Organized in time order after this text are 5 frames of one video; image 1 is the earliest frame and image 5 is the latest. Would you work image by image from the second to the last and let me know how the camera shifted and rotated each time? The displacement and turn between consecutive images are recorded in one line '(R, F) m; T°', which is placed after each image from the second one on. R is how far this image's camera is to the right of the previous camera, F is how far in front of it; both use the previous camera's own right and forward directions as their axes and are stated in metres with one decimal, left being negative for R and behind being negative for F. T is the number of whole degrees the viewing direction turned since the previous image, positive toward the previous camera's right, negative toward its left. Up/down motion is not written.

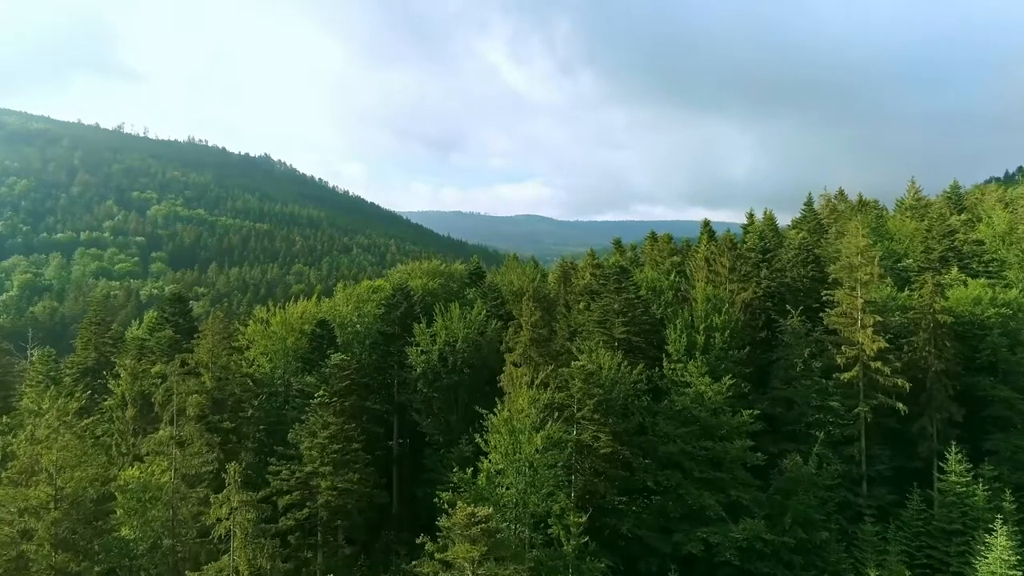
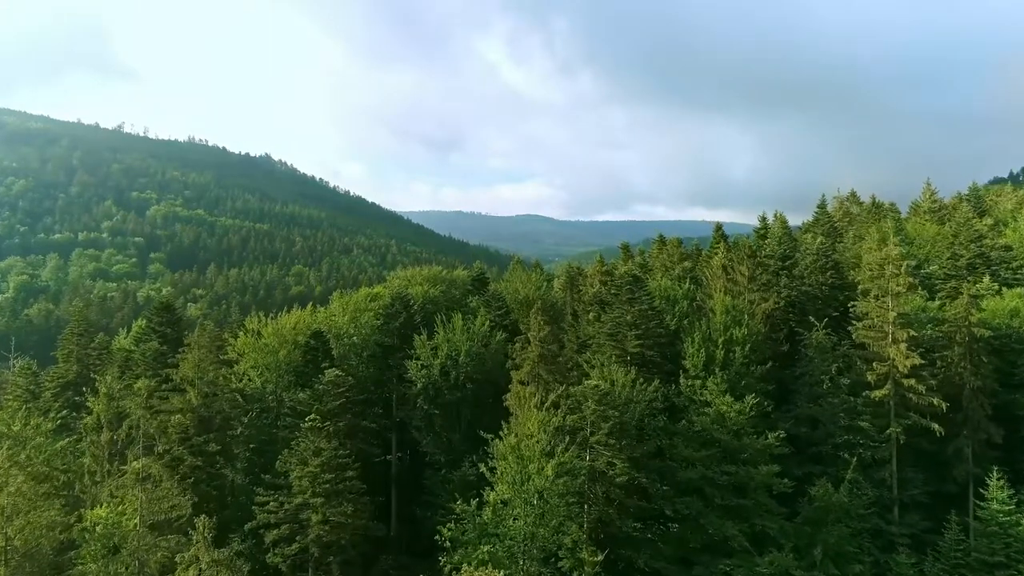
(-0.4, +2.7) m; 0°
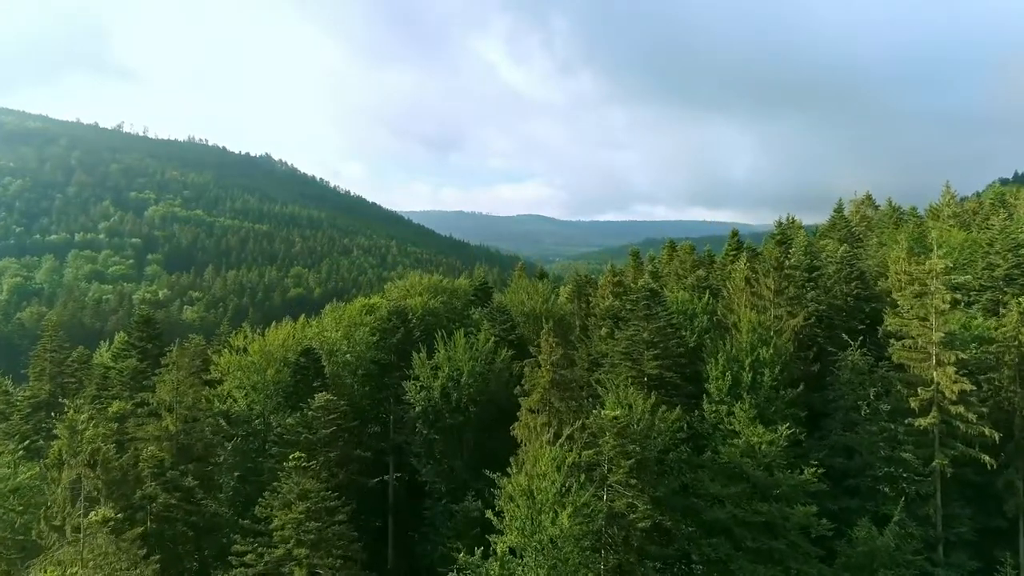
(-0.4, +3.4) m; 0°
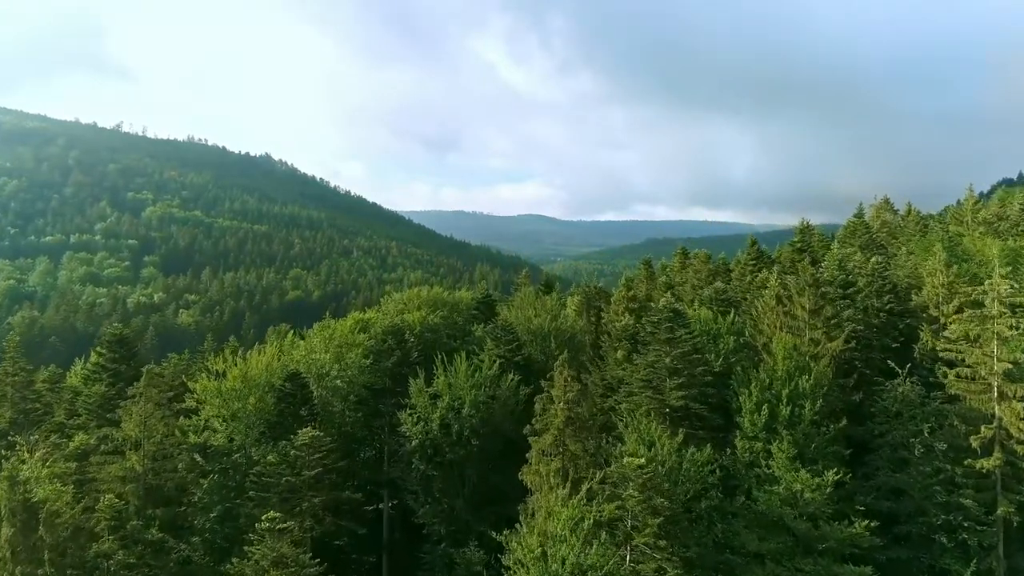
(-0.4, +3.9) m; 0°
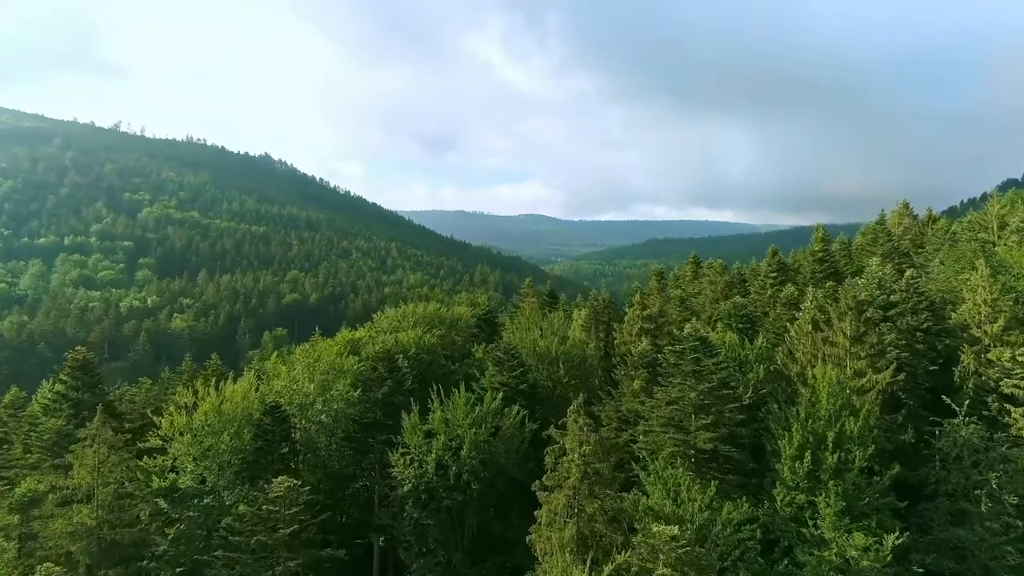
(-0.3, +4.0) m; 0°
